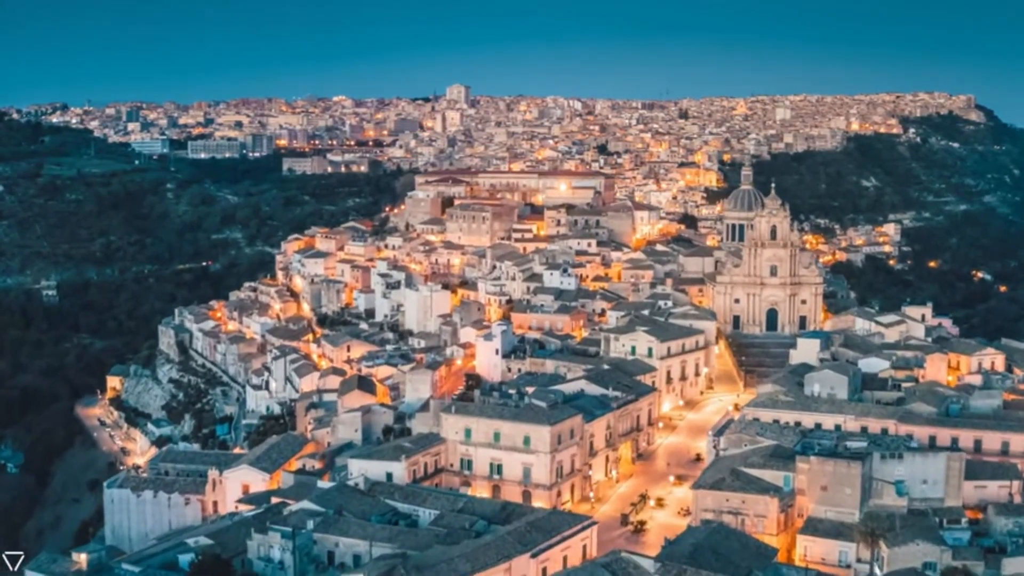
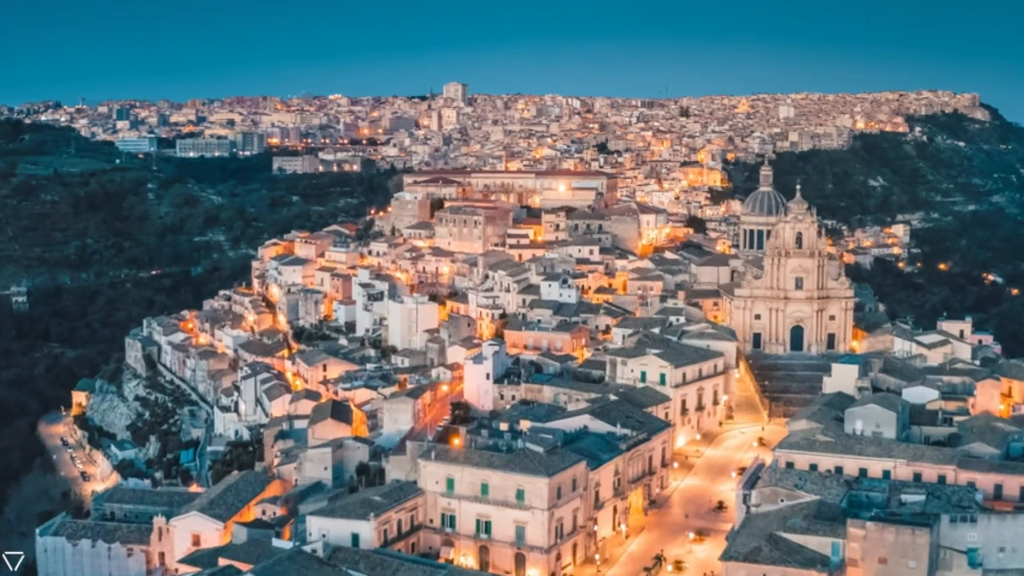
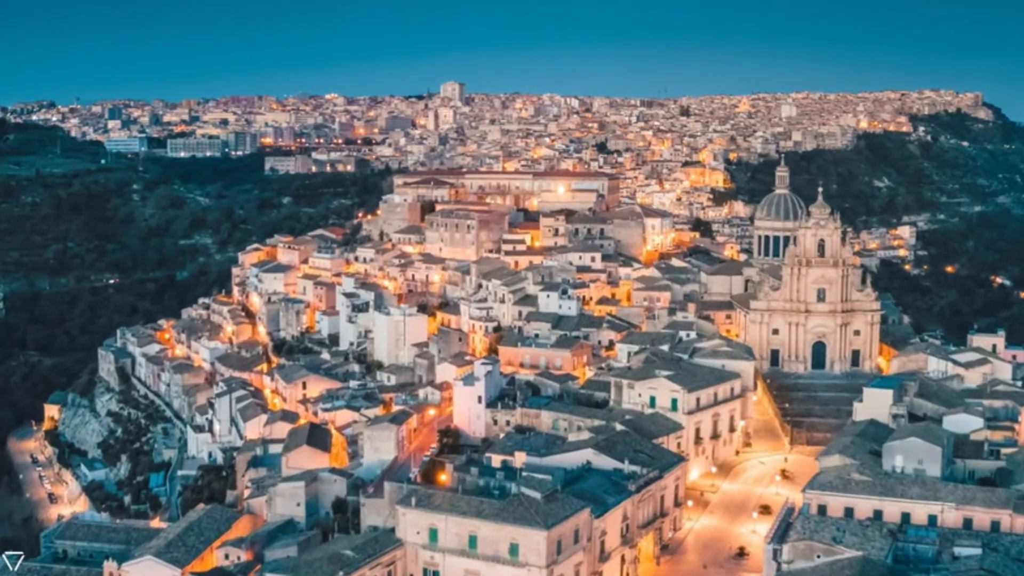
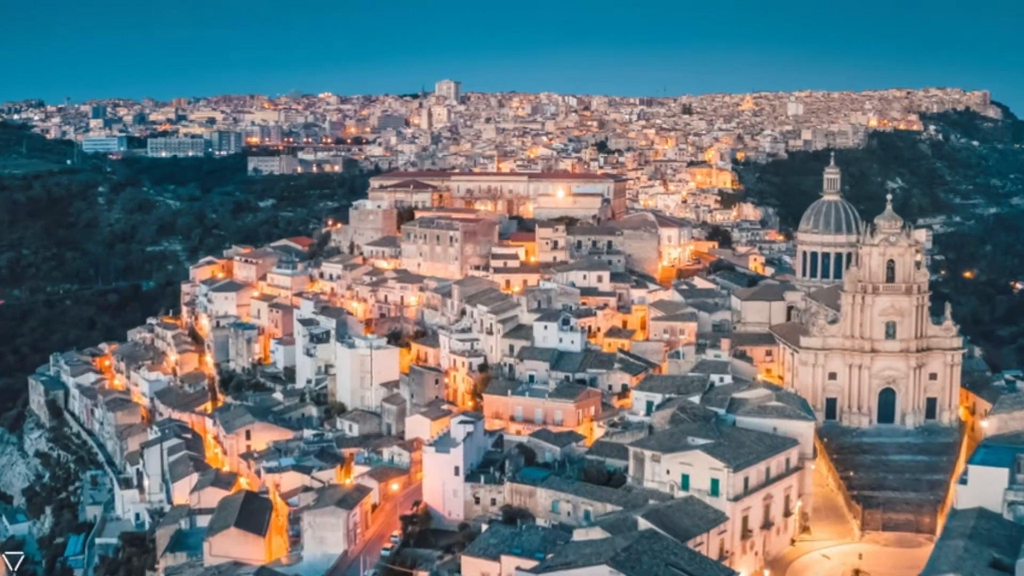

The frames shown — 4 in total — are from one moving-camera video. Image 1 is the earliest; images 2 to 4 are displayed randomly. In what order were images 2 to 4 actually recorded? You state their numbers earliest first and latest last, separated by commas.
2, 3, 4
